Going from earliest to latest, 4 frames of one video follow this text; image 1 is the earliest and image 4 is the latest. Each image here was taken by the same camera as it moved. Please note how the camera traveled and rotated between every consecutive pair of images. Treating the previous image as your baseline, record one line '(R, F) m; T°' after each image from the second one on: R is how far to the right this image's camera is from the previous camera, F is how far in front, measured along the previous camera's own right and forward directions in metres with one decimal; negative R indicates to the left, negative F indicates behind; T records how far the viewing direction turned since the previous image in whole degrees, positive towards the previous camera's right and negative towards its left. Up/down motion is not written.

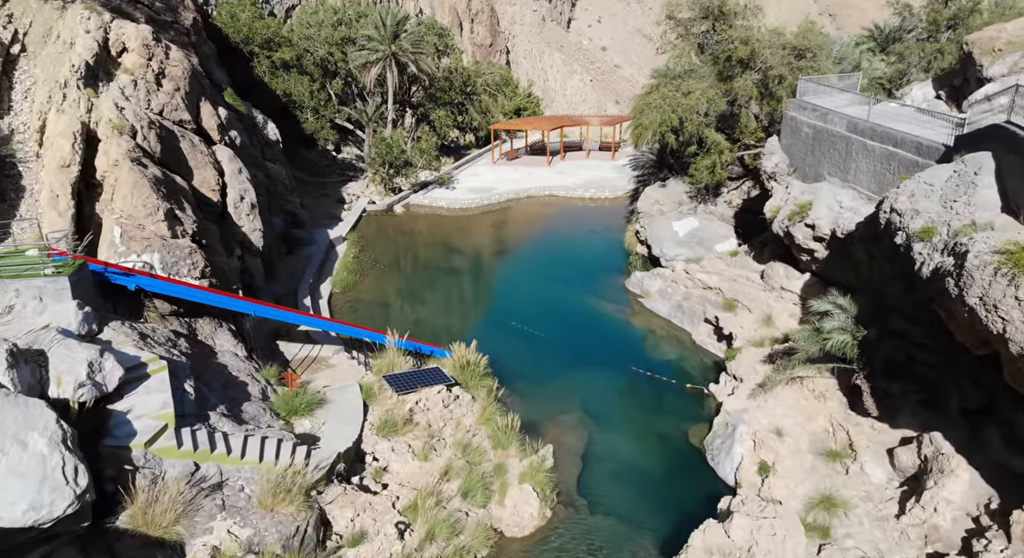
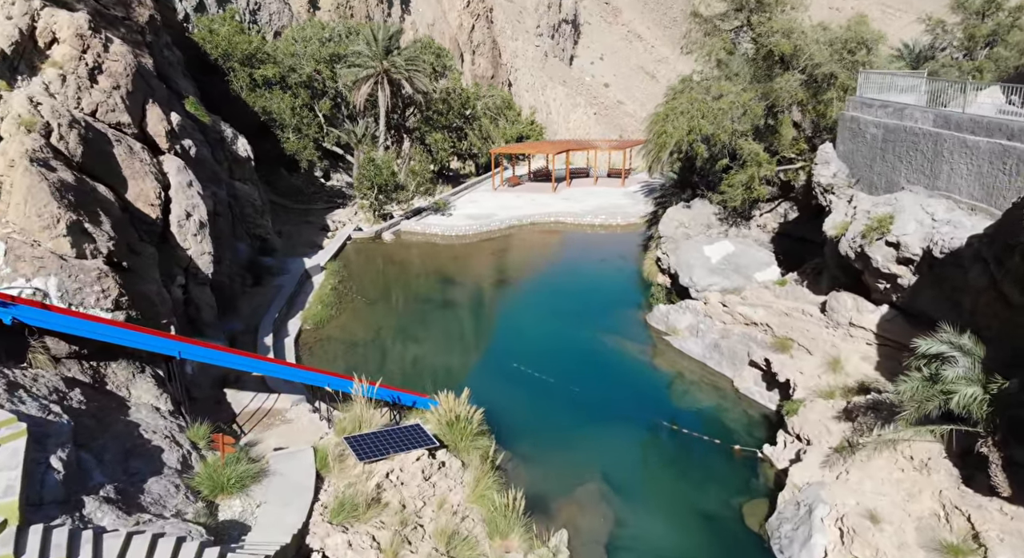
(0.0, +3.1) m; 0°
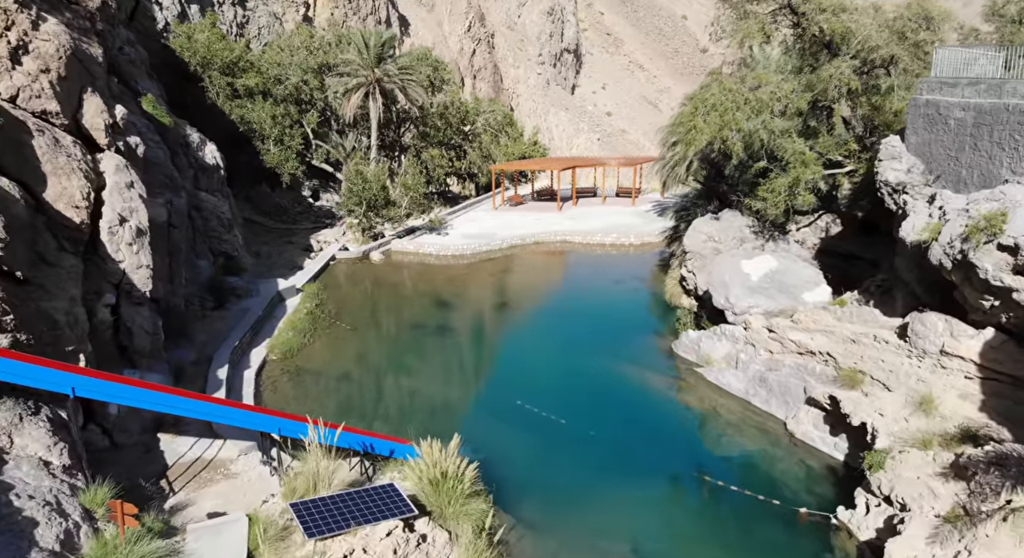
(0.0, +2.6) m; 0°
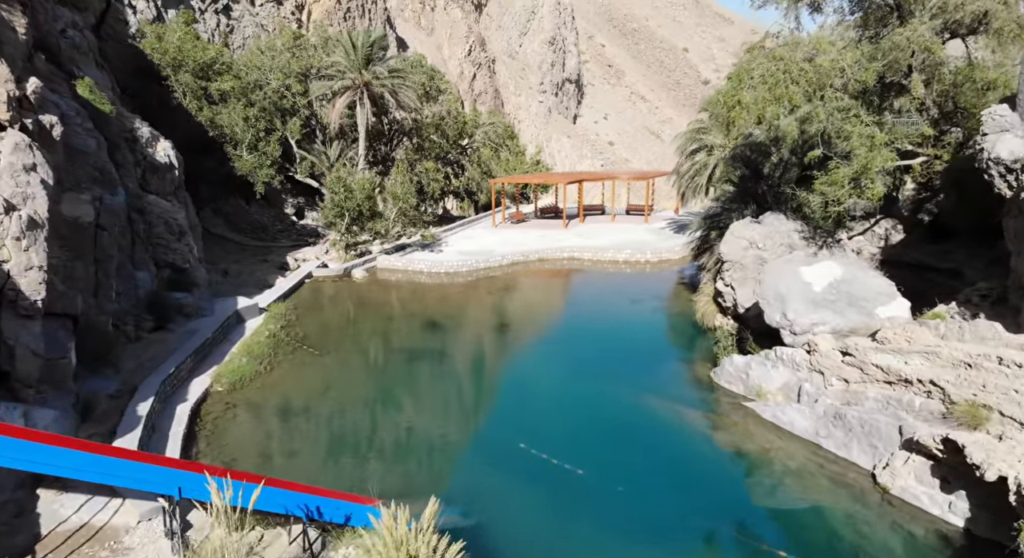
(0.0, +2.8) m; 0°
